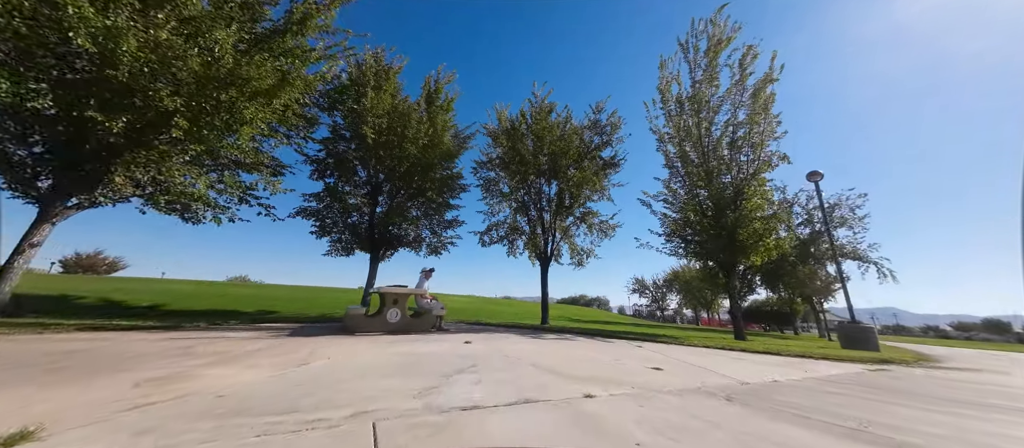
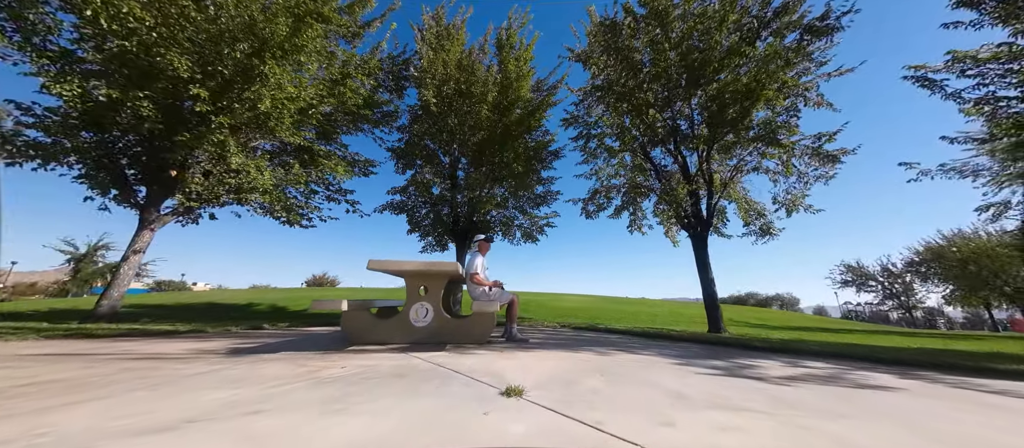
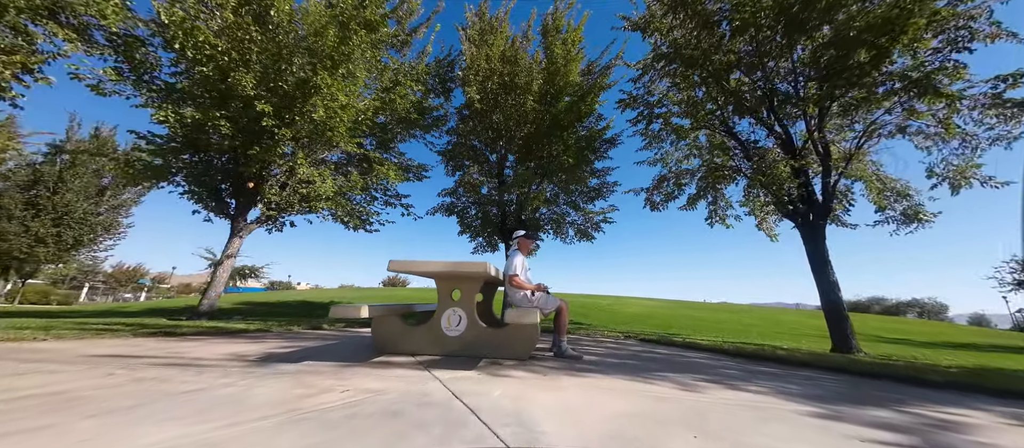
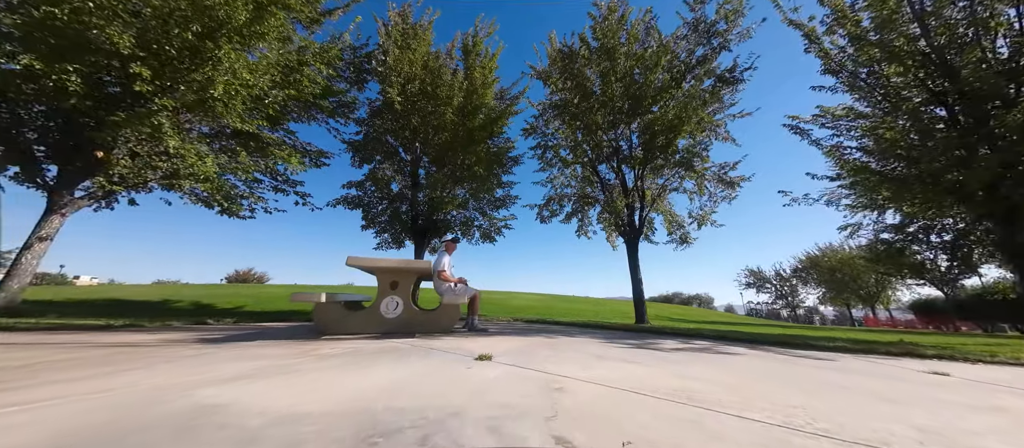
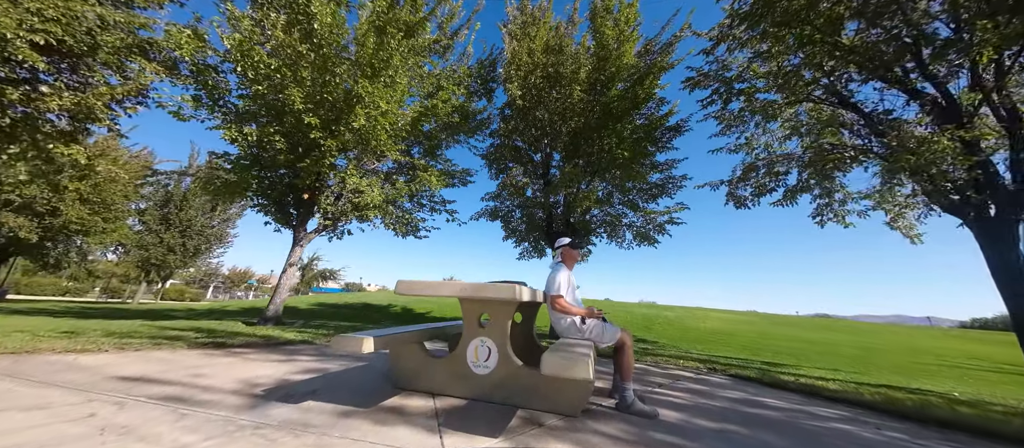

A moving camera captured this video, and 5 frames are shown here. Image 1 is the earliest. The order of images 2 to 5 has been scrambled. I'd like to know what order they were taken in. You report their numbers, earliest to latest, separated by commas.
4, 2, 3, 5
